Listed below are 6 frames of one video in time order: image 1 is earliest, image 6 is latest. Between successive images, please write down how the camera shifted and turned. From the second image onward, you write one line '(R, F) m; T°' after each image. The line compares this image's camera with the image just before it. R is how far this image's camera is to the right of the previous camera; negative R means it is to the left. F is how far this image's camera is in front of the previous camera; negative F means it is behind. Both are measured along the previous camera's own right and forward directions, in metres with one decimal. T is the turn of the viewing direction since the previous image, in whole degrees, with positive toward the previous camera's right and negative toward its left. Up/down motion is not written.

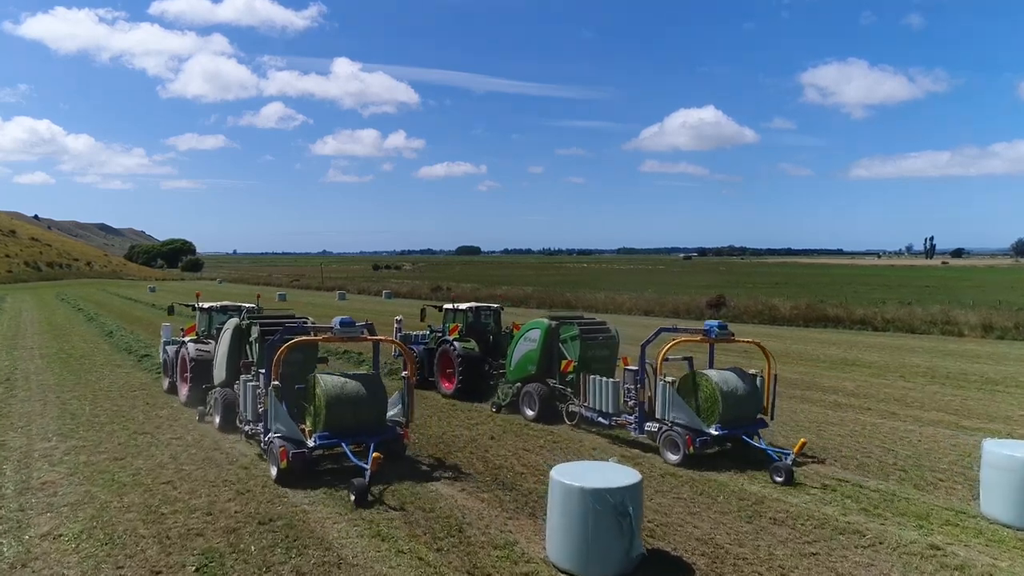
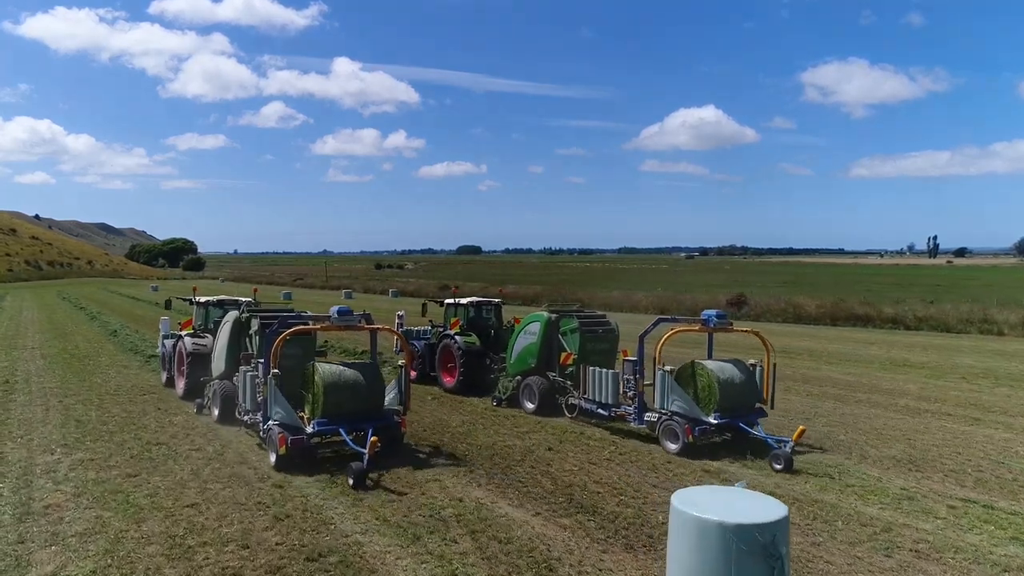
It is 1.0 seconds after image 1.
(-0.1, +0.1) m; 0°
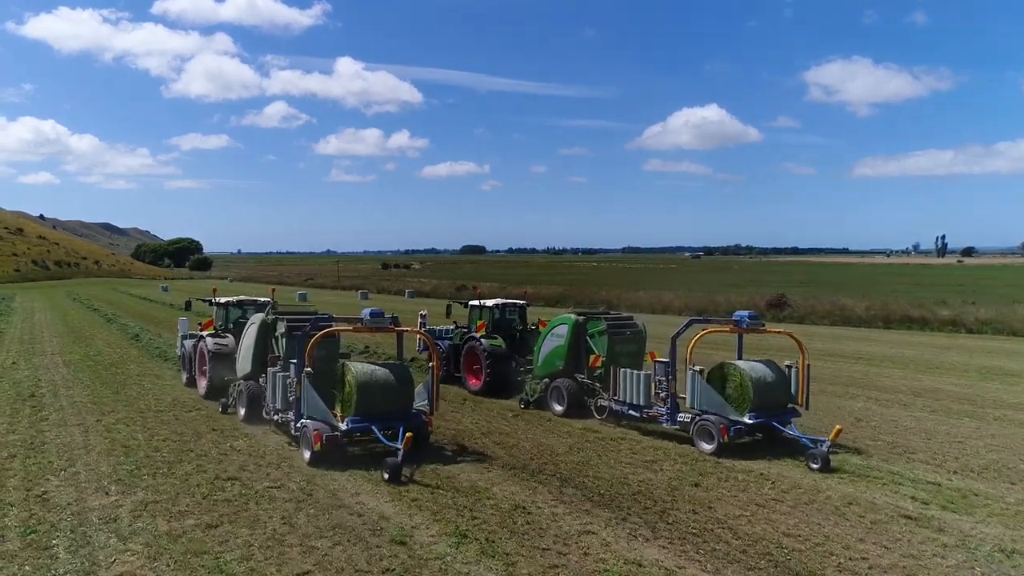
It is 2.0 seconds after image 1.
(-0.3, 0.0) m; 0°
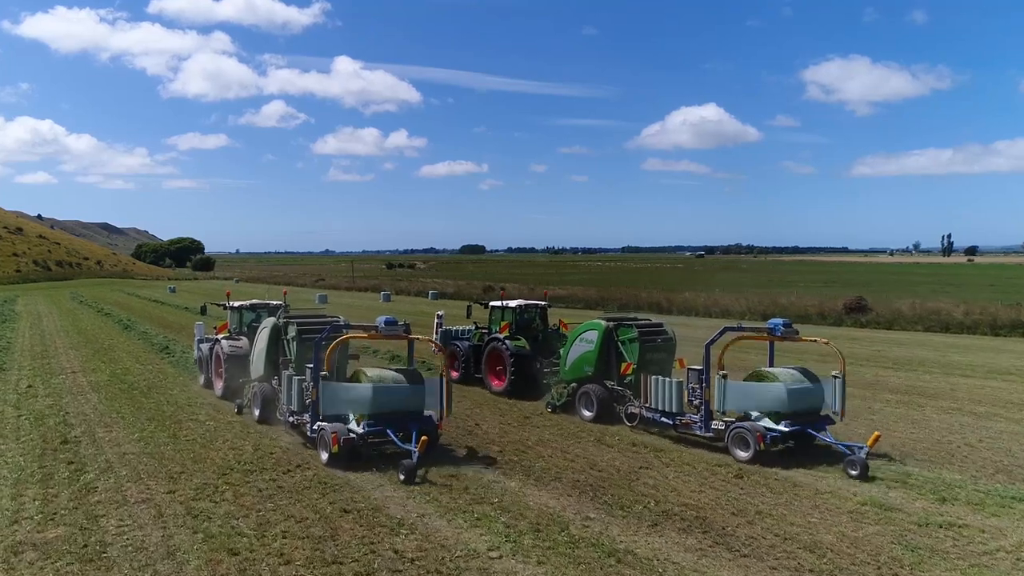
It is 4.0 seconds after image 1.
(-0.5, +0.1) m; 0°
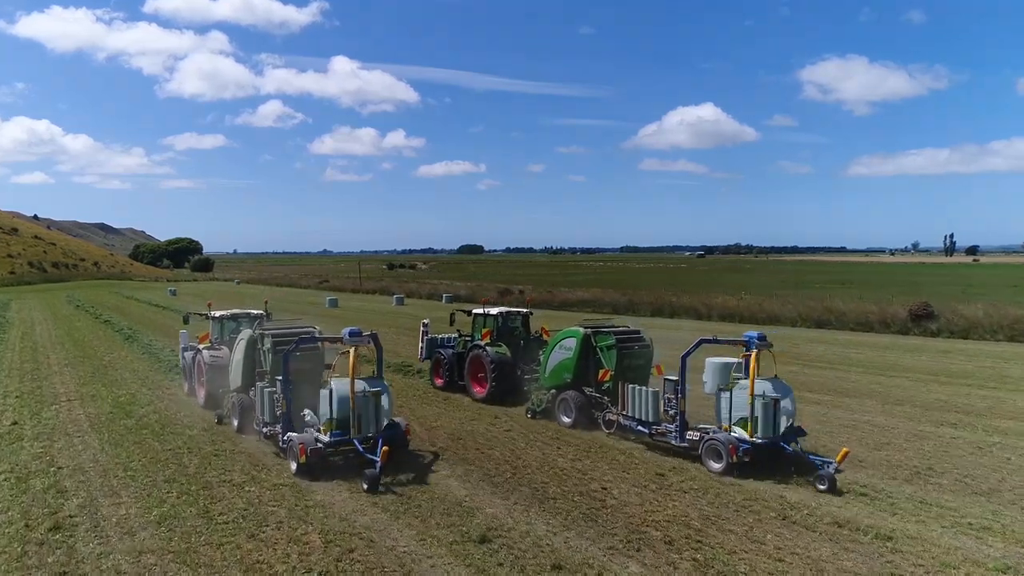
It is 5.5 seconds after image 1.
(+0.2, -0.1) m; 0°
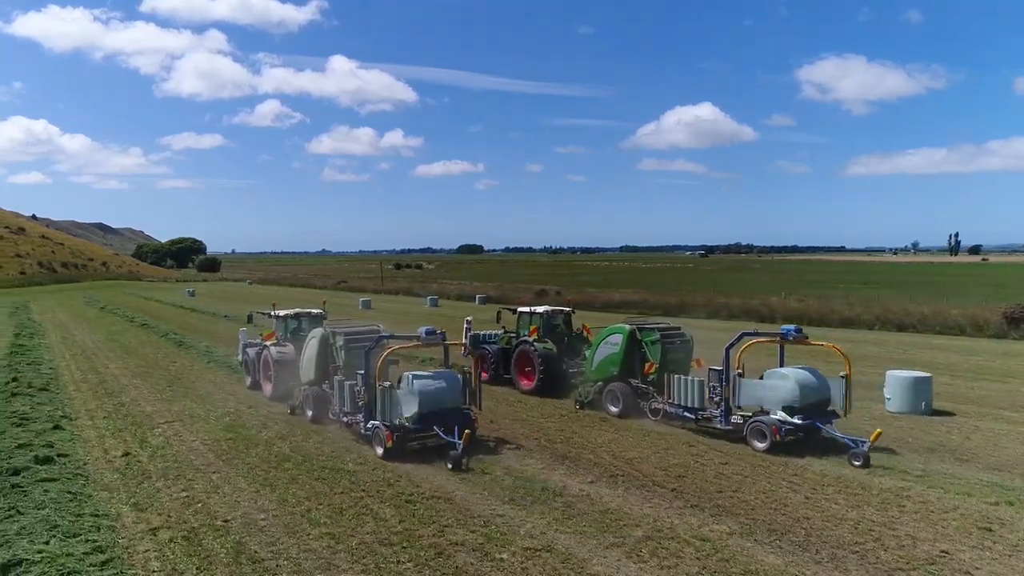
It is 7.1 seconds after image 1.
(-0.7, -0.7) m; 0°
